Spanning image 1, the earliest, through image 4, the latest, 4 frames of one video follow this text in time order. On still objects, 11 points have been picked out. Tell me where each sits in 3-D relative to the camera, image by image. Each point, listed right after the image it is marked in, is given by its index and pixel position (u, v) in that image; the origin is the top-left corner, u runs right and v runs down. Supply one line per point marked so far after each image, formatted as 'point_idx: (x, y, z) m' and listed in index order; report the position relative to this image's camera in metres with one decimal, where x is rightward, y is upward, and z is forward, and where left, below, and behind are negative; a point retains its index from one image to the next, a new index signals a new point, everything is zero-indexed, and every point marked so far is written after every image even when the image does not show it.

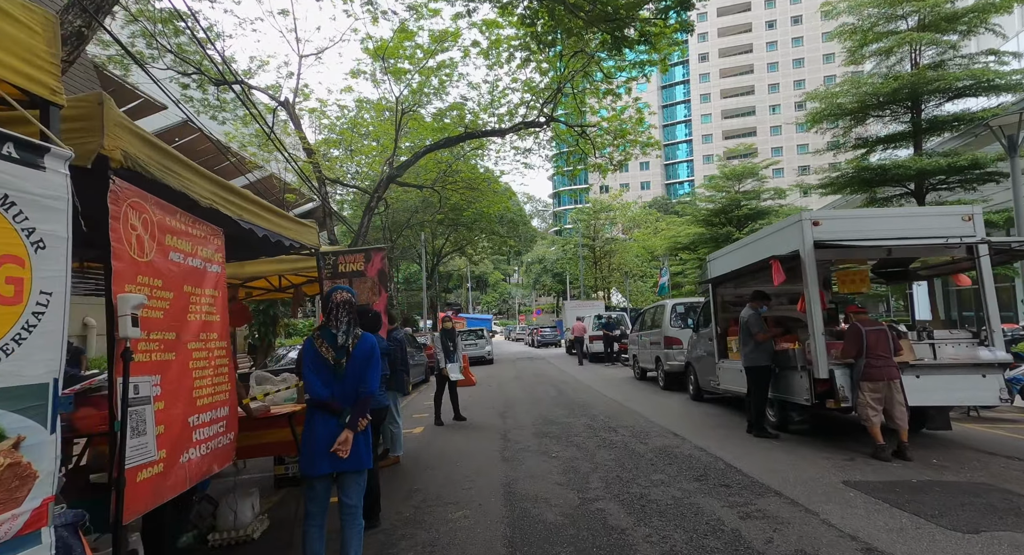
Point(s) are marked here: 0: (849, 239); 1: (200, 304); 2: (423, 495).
0: (+3.7, +0.4, +5.6) m
1: (-1.6, -0.1, +2.6) m
2: (-0.8, -2.0, +4.6) m
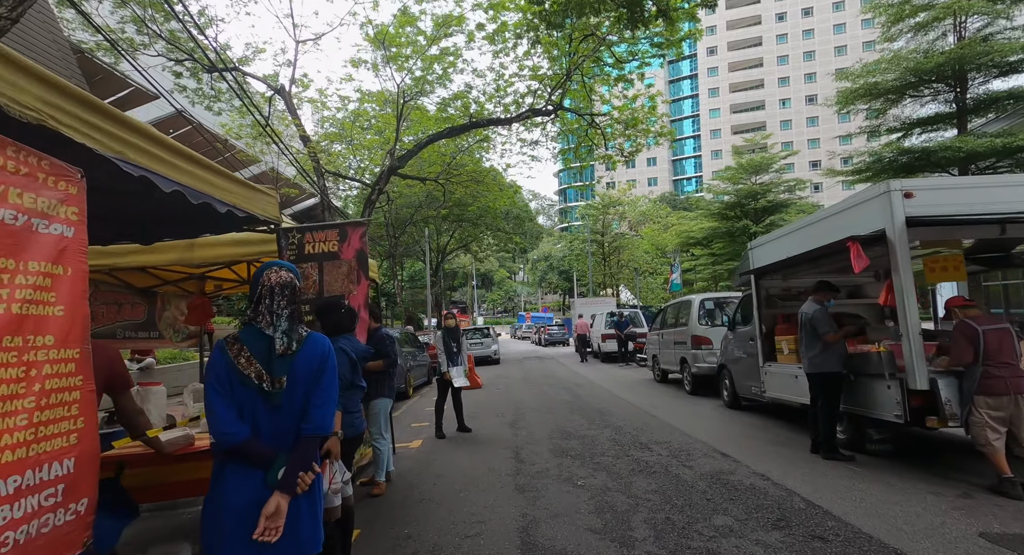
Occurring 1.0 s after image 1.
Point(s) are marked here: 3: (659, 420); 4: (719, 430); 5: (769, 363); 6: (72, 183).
0: (+3.8, +0.6, +4.5) m
1: (-1.5, 0.0, +1.5) m
2: (-0.7, -1.9, +3.5) m
3: (+2.2, -2.1, +7.6) m
4: (+2.7, -2.0, +6.5) m
5: (+3.5, -1.2, +7.0) m
6: (-1.5, +0.3, +1.8) m
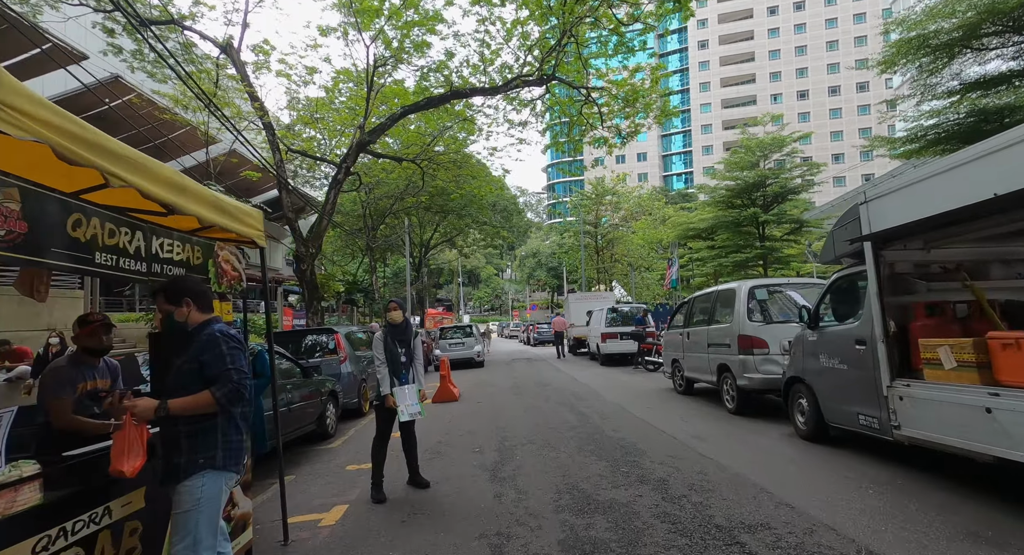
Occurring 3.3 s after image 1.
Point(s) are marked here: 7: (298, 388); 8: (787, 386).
0: (+3.7, +0.8, +1.9) m
1: (-1.5, +0.2, -1.3) m
2: (-0.7, -1.6, +0.8) m
3: (+2.0, -1.8, +4.9) m
4: (+2.5, -1.7, +3.9) m
5: (+3.4, -0.9, +4.4) m
6: (-1.6, +0.6, -1.0) m
7: (-3.0, -1.5, +7.1) m
8: (+3.4, -1.3, +6.3) m
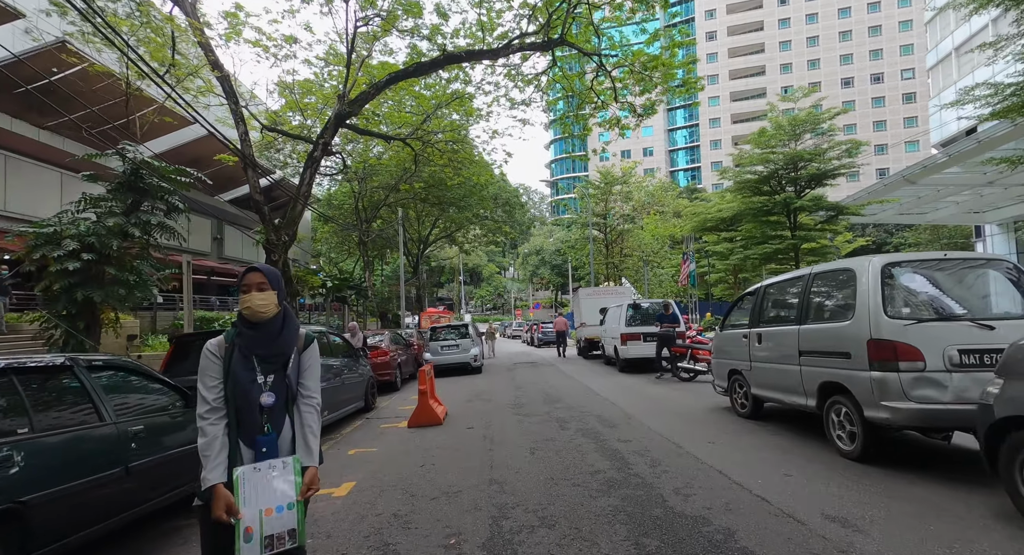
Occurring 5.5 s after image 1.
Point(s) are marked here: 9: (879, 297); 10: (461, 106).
0: (+3.7, +1.1, -0.9) m
1: (-1.5, +0.5, -4.0) m
2: (-0.8, -1.3, -1.9) m
3: (+2.0, -1.6, +2.2) m
4: (+2.5, -1.4, +1.2) m
5: (+3.4, -0.6, +1.7) m
6: (-1.6, +0.9, -3.7) m
7: (-2.9, -1.3, +4.4) m
8: (+3.4, -1.1, +3.6) m
9: (+3.5, -0.2, +4.9) m
10: (-1.7, +6.3, +17.6) m
